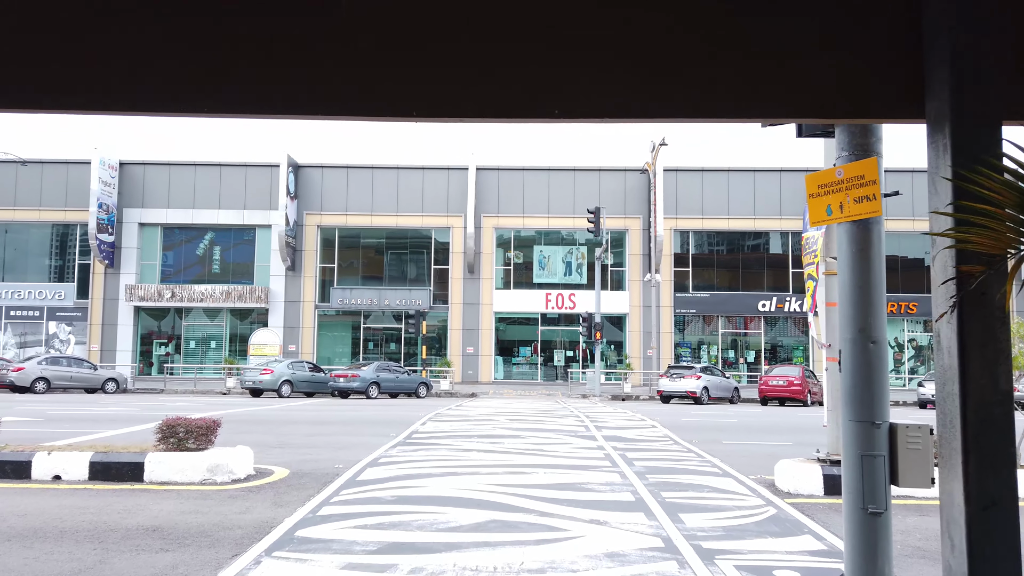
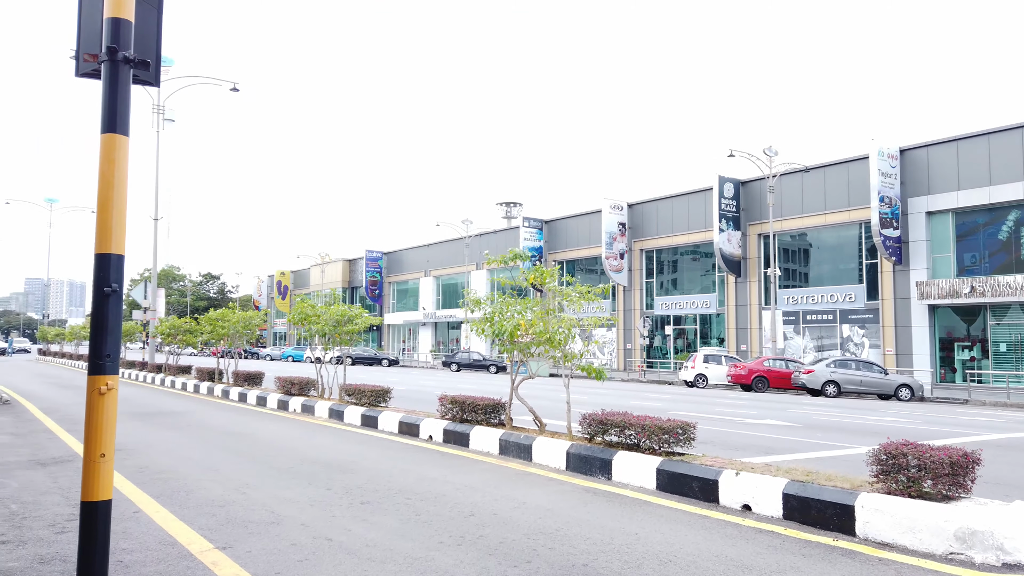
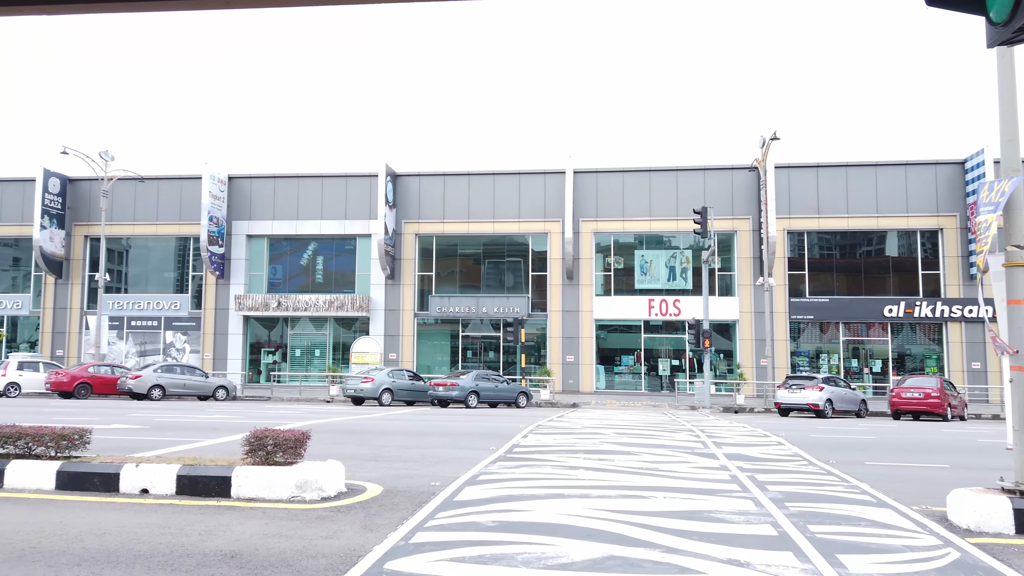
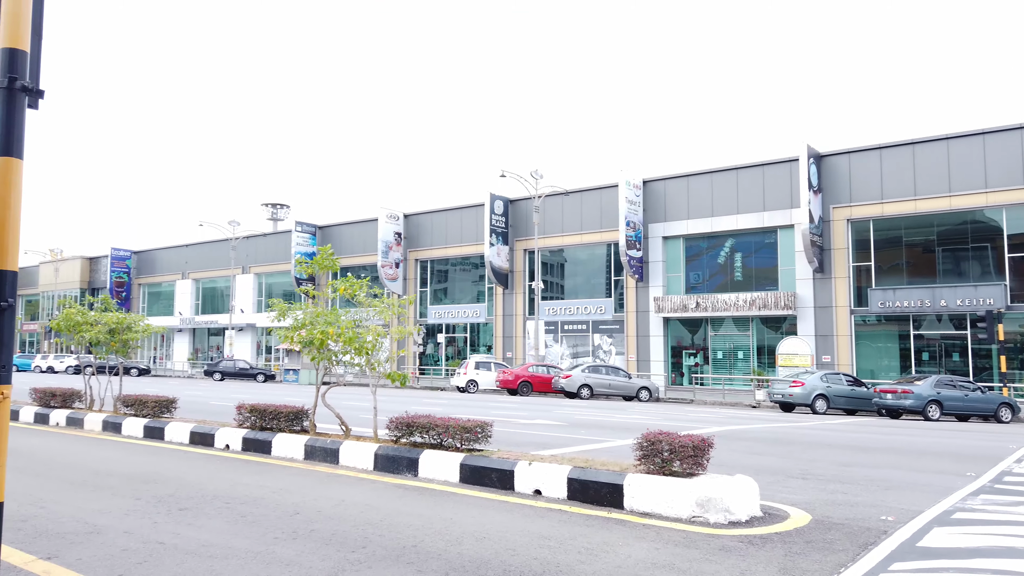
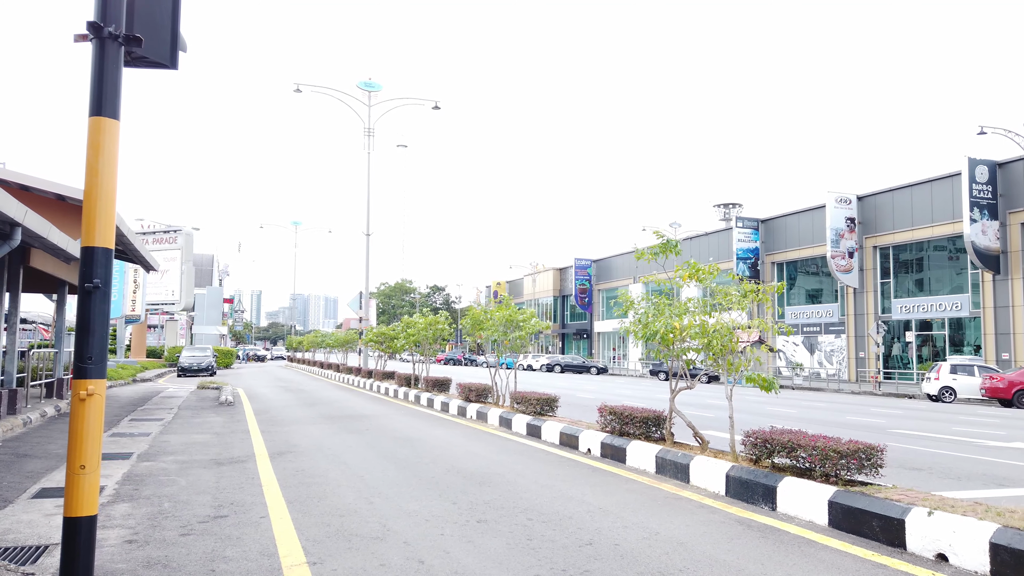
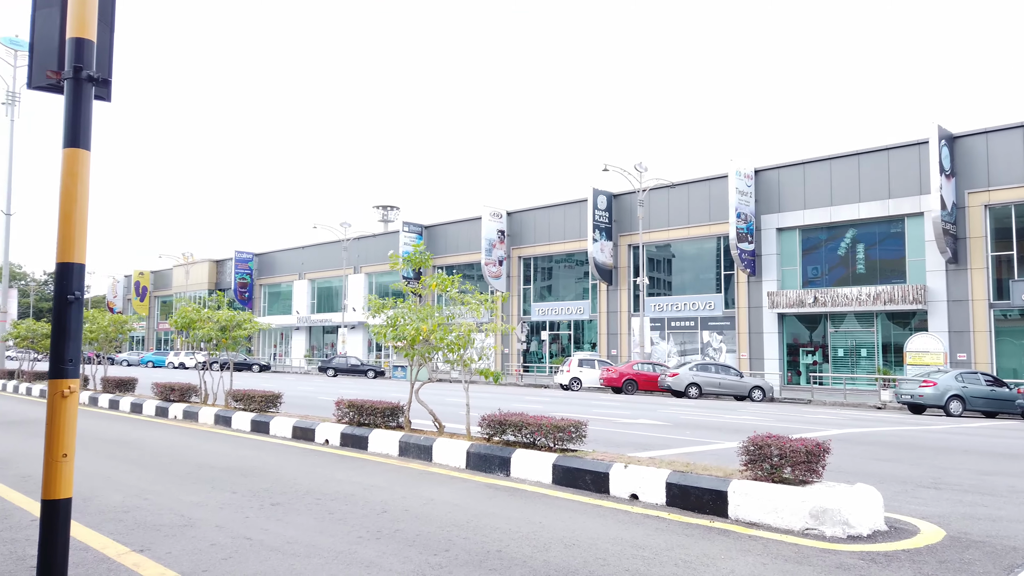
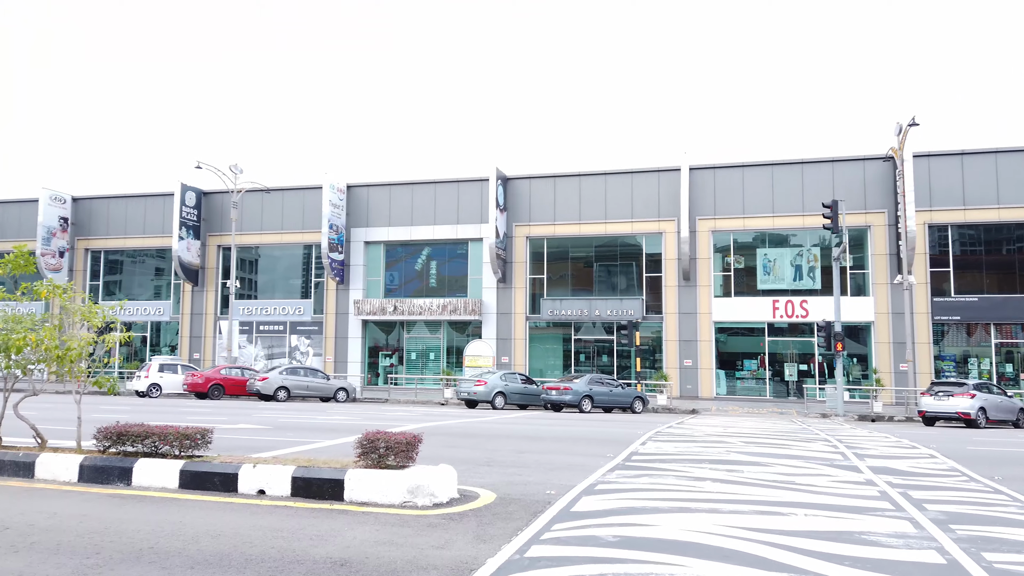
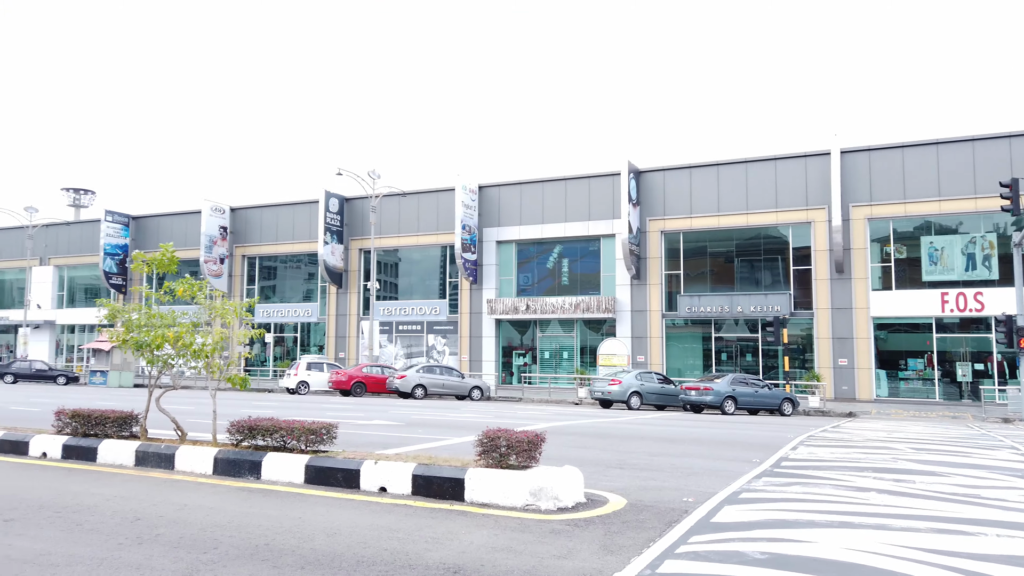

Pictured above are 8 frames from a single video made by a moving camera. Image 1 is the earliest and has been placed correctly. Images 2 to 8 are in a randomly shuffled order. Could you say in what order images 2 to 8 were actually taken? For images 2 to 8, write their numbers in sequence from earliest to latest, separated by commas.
3, 7, 8, 4, 6, 2, 5
